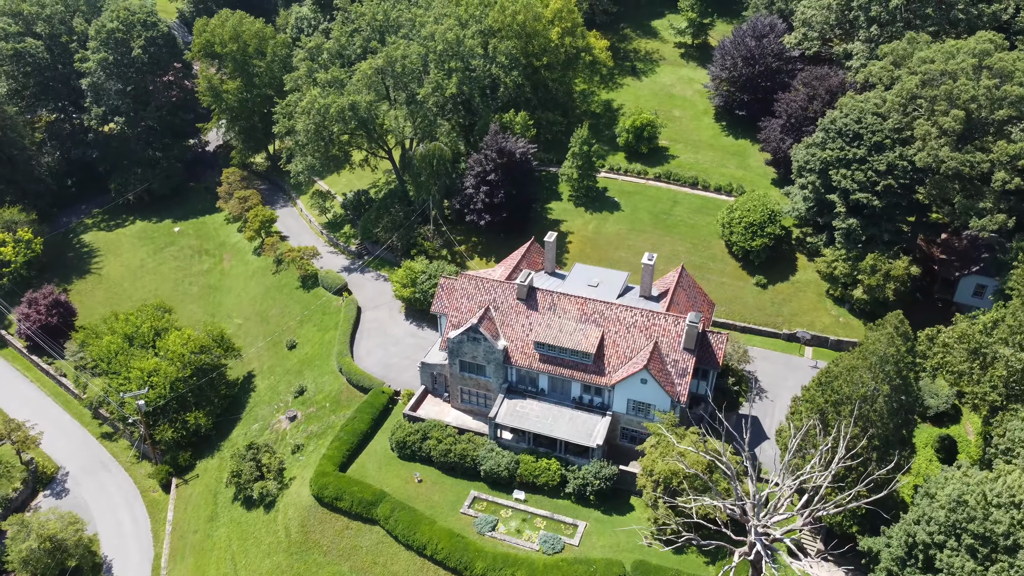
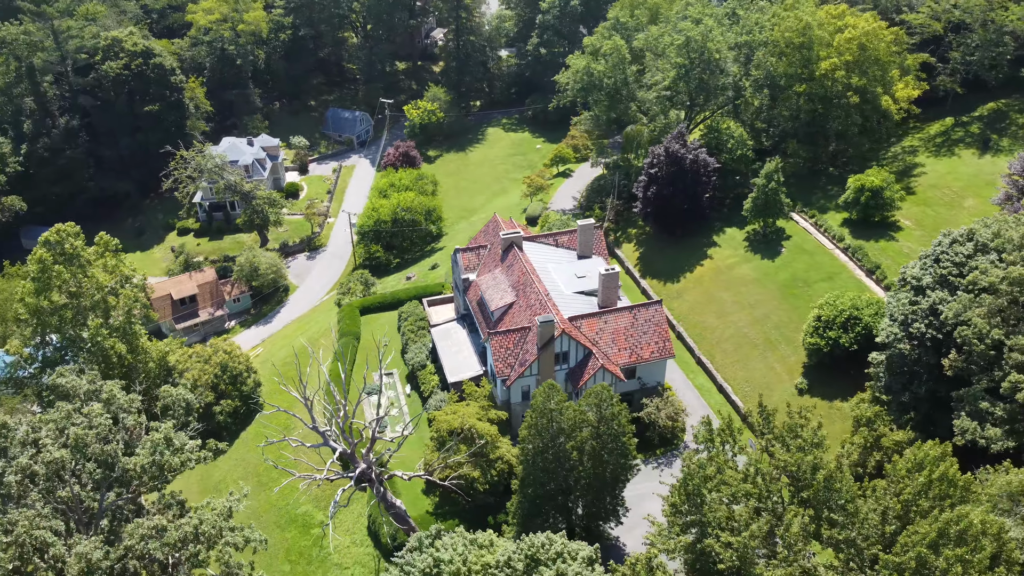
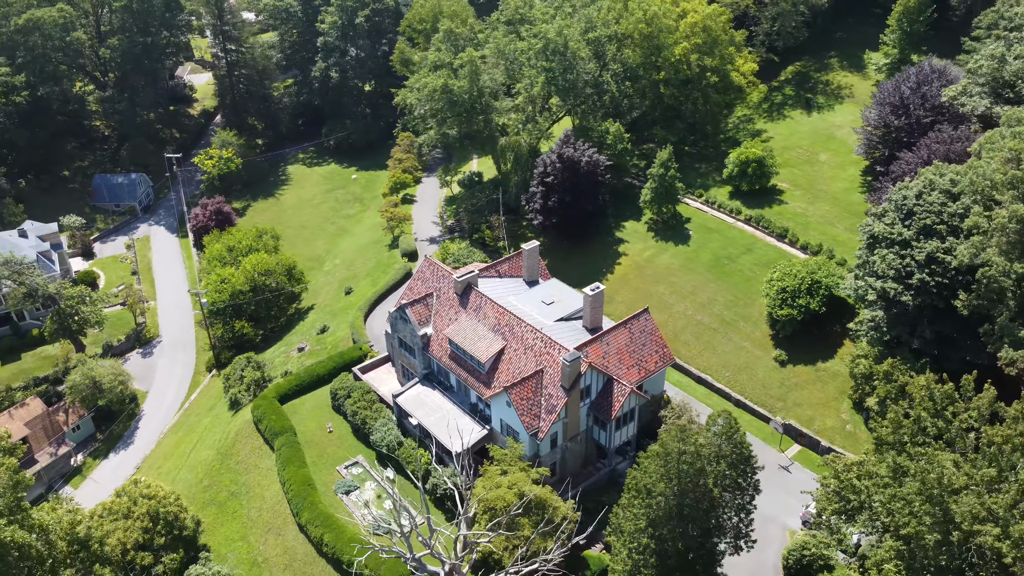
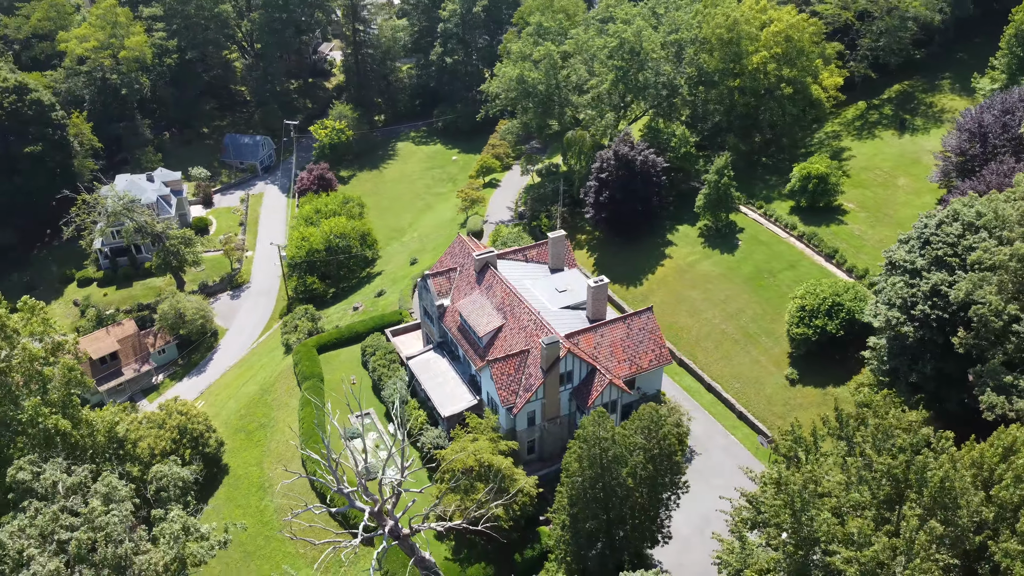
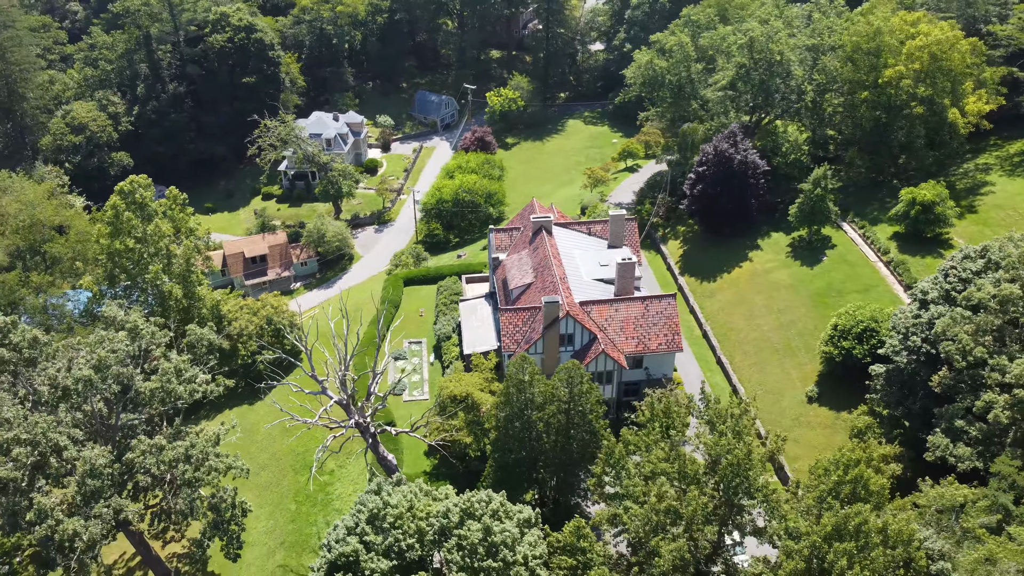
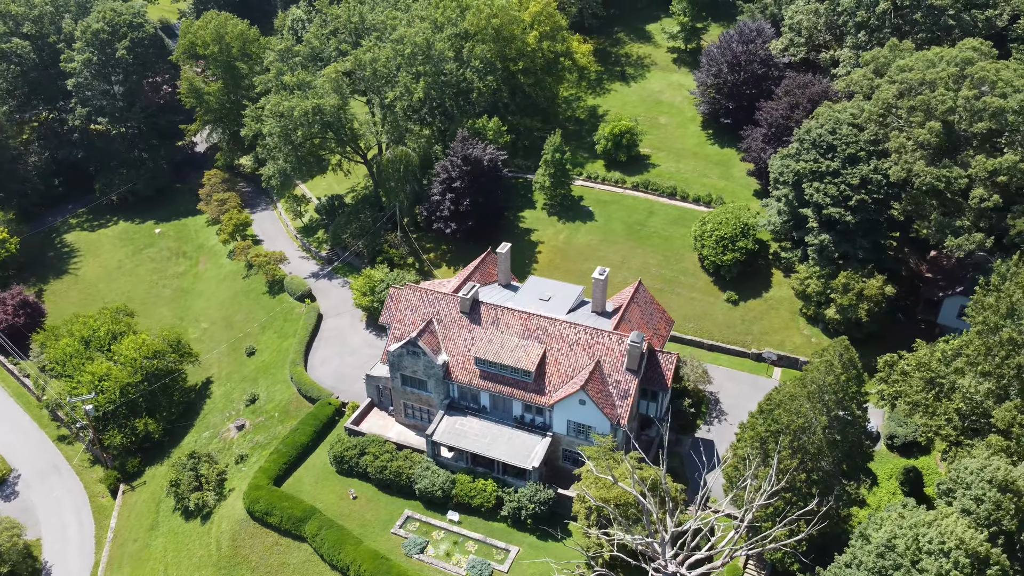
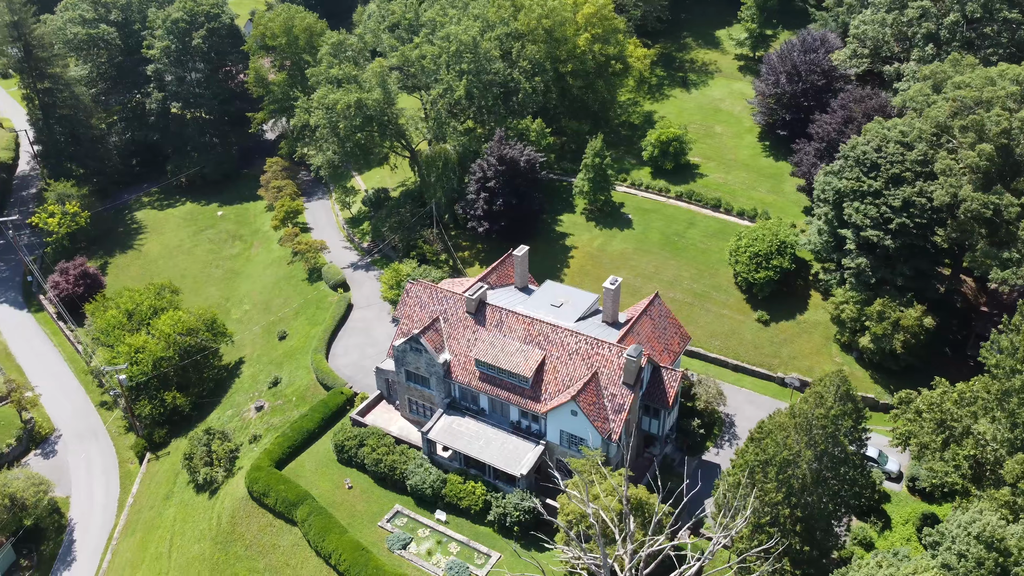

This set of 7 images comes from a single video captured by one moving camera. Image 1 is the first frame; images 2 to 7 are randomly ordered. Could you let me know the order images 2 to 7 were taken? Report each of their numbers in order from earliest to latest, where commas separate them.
6, 7, 3, 4, 2, 5
